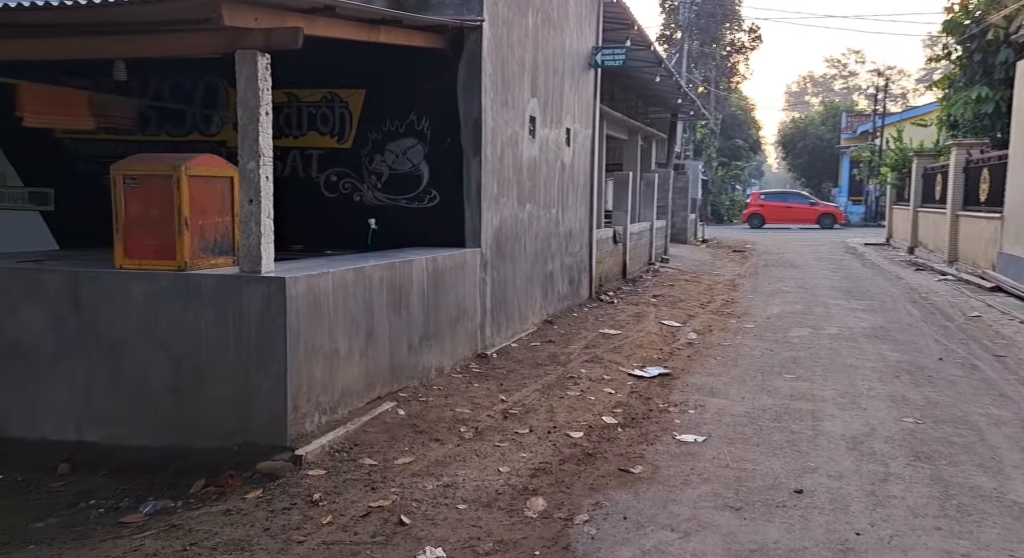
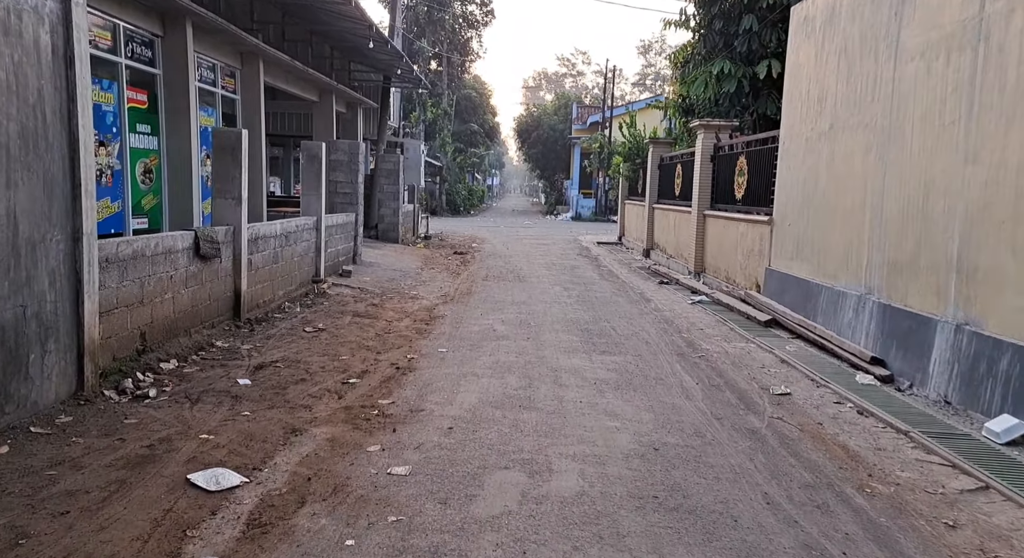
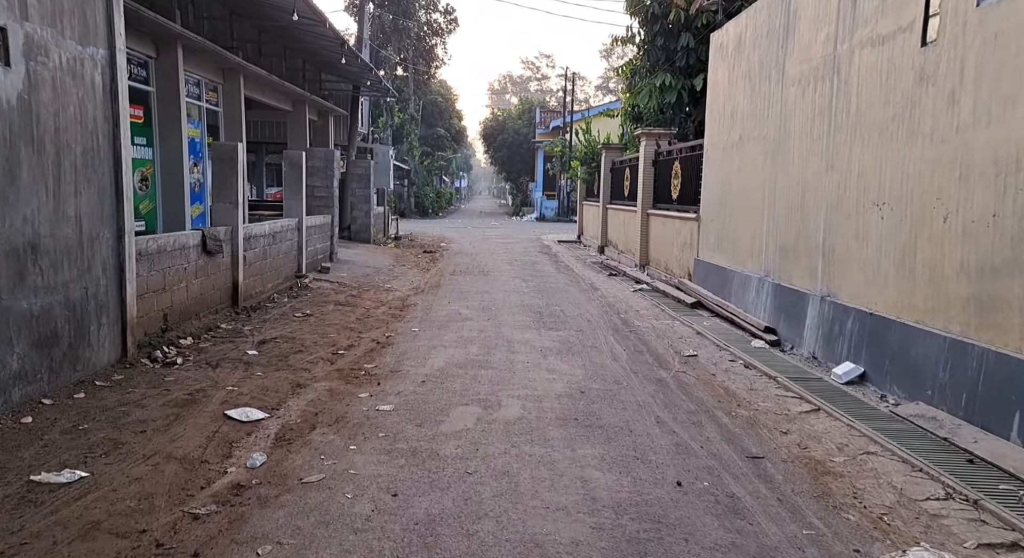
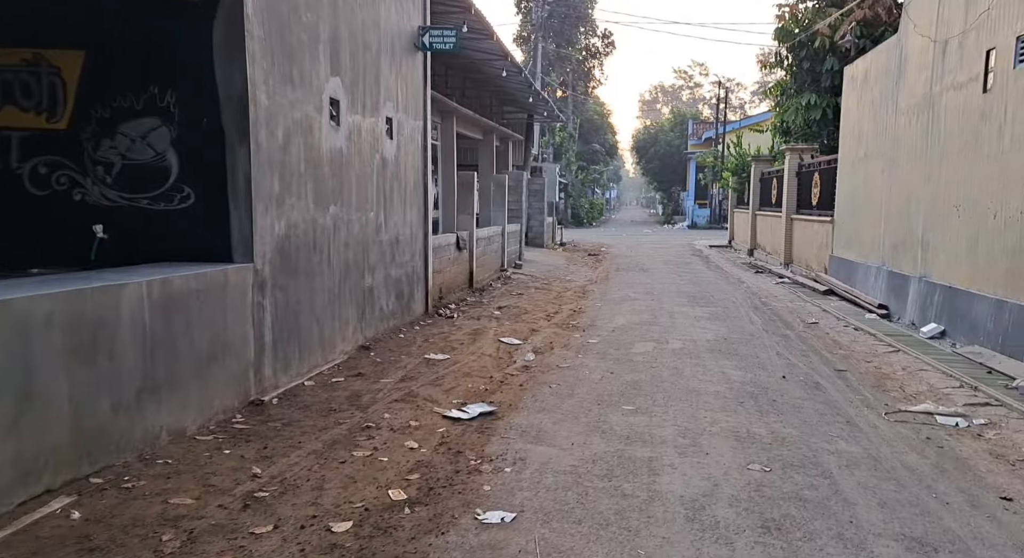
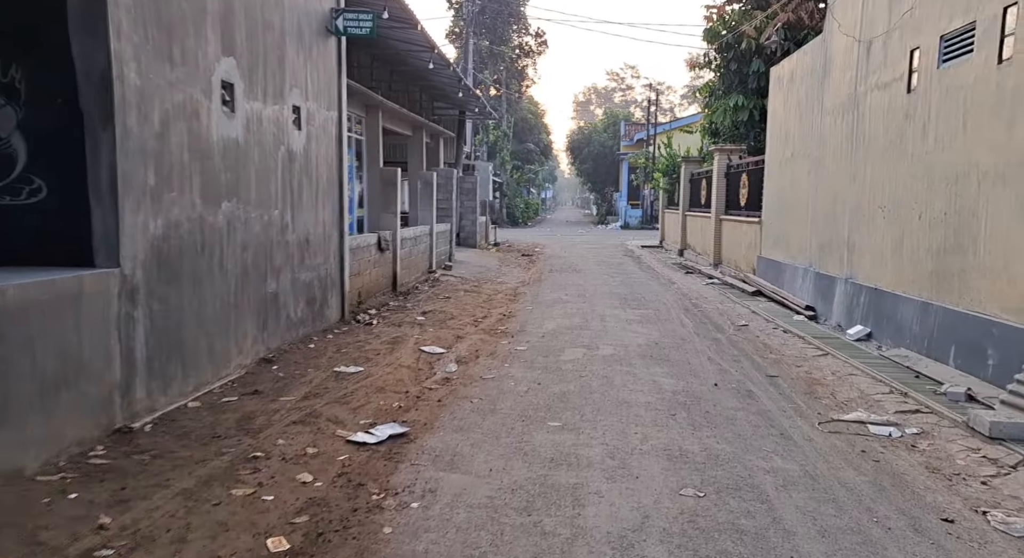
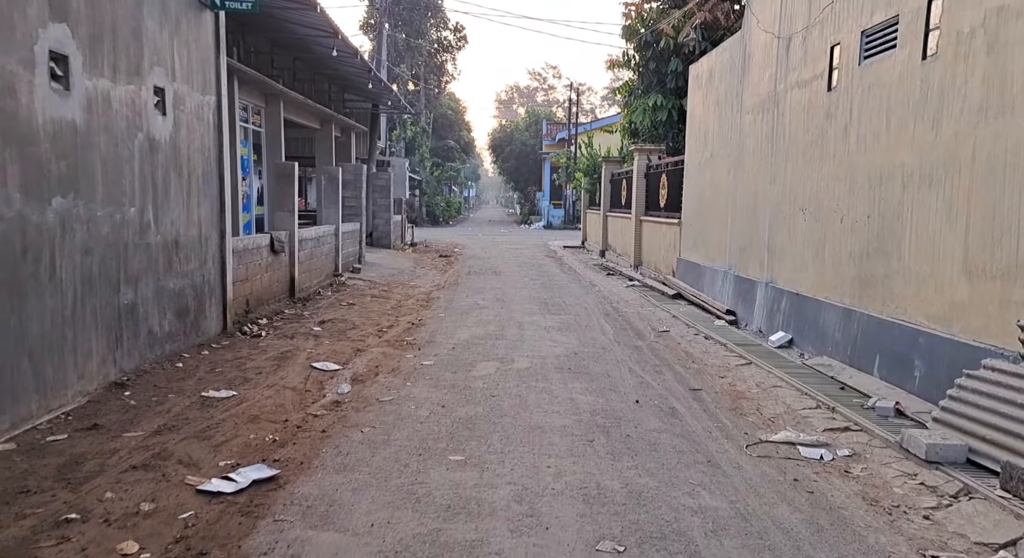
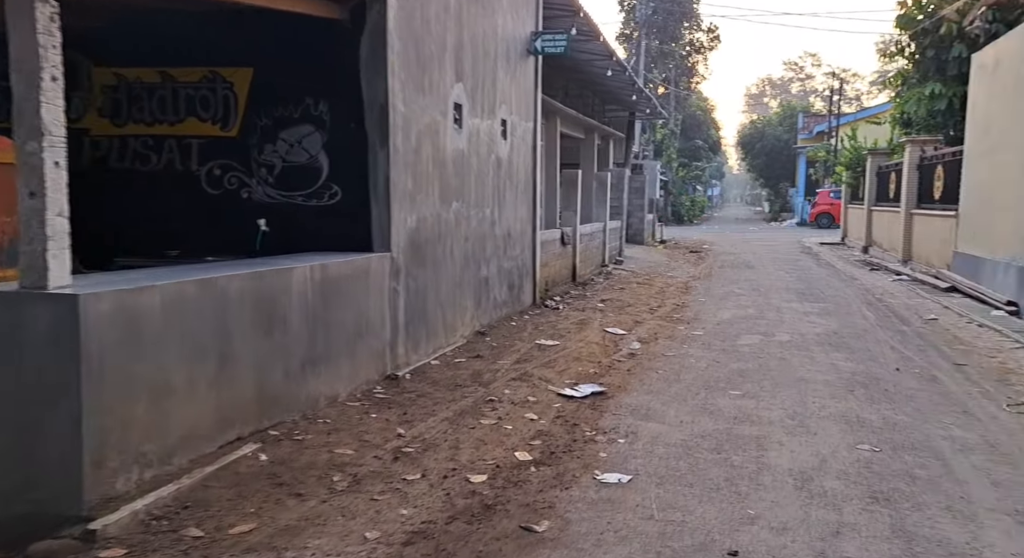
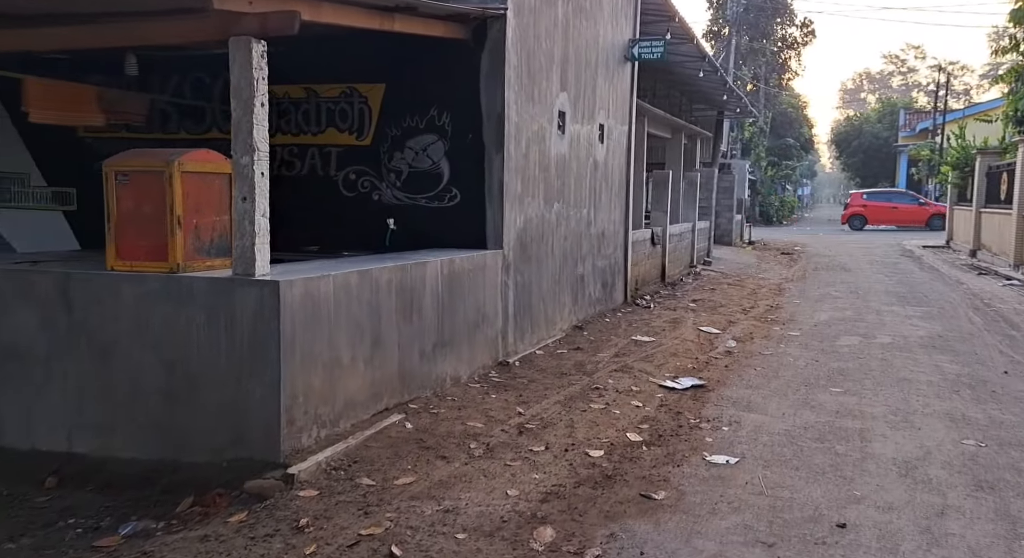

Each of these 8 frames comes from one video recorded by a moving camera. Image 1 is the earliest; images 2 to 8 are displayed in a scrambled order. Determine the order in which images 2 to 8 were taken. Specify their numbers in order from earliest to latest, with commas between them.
8, 7, 4, 5, 6, 3, 2
